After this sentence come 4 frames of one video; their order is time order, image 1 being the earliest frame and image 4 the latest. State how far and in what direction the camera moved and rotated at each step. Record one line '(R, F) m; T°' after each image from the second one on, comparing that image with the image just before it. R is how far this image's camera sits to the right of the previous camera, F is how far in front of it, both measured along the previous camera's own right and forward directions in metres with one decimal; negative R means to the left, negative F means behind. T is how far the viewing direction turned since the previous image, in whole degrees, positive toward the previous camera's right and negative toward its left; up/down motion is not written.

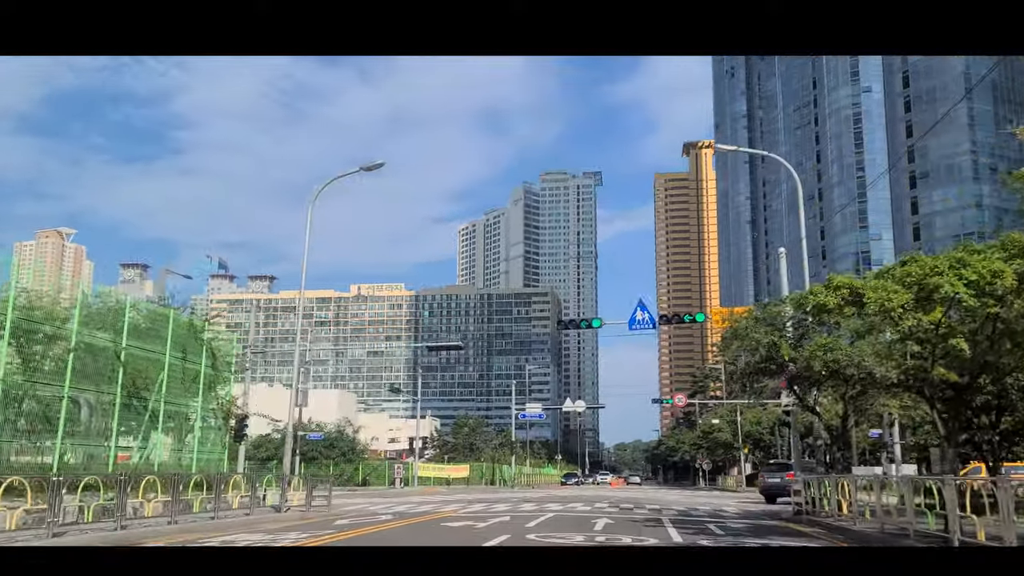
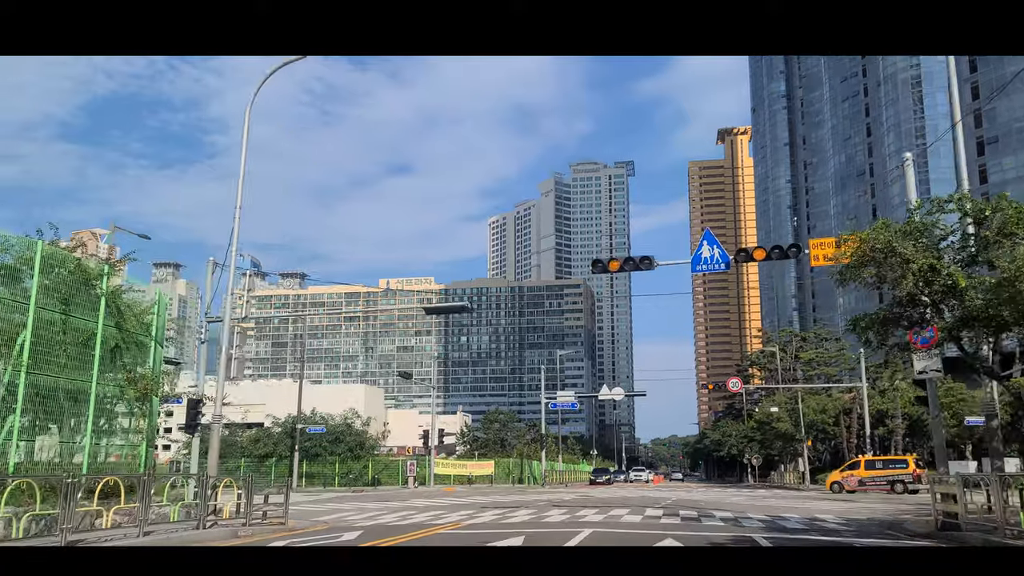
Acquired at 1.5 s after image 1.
(+0.1, +1.8) m; -2°
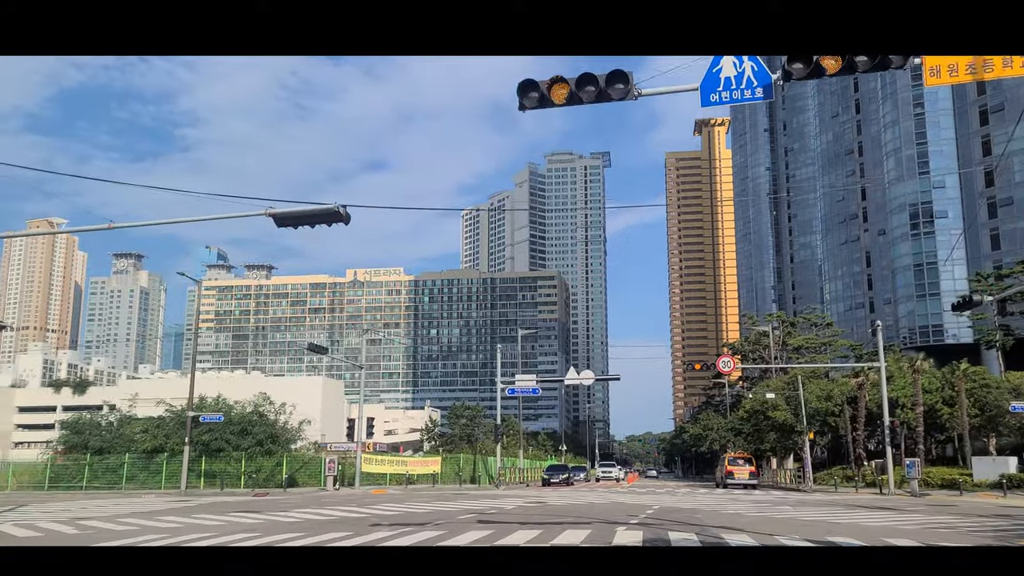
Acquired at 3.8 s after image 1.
(+0.4, +2.3) m; +2°
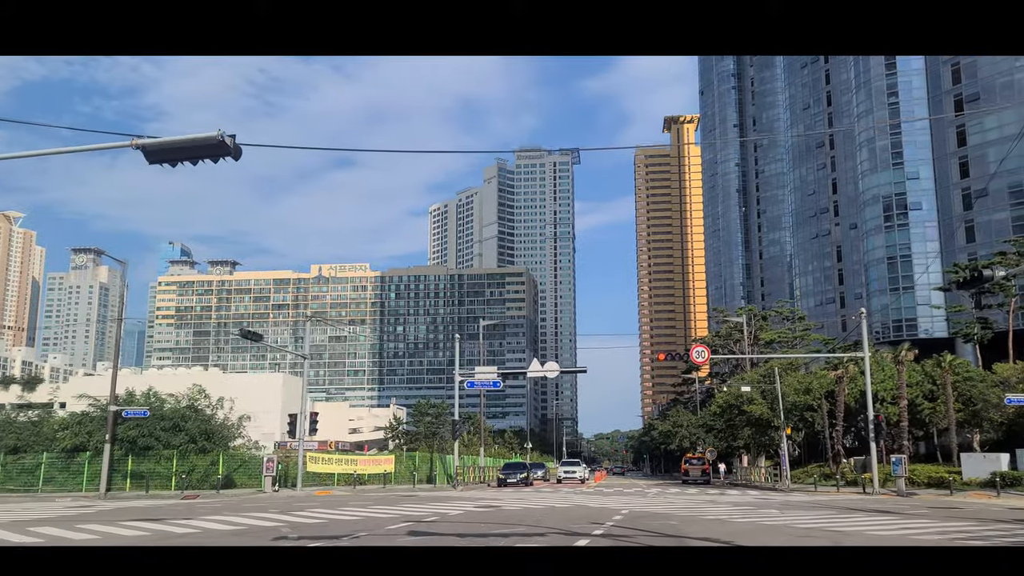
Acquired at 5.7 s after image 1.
(+0.1, +0.8) m; +2°
